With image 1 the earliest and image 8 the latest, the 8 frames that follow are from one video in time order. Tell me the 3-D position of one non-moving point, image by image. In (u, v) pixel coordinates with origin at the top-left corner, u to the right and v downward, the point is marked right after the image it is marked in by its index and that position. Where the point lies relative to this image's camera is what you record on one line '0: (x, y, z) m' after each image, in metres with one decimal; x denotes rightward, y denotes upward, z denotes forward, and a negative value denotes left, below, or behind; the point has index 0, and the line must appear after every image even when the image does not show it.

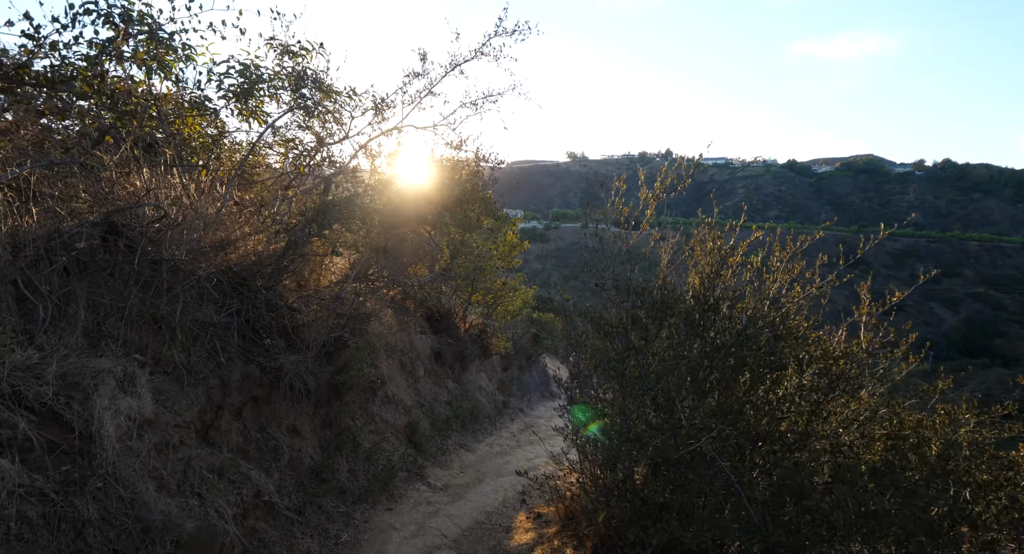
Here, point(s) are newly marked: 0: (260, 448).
0: (-2.2, -1.5, +4.6) m
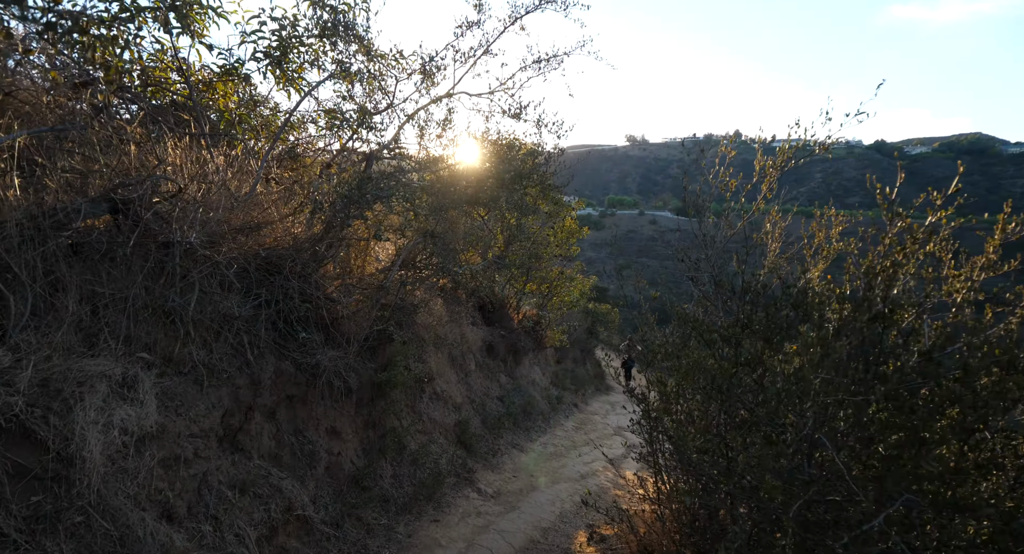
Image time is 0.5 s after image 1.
0: (-1.7, -1.4, +4.1) m
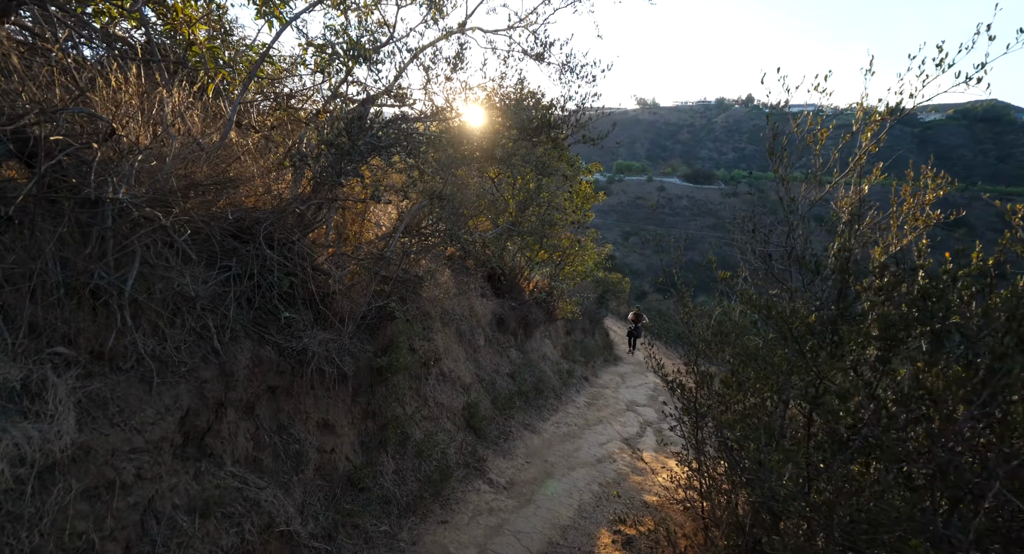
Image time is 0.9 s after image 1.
0: (-1.6, -1.2, +3.5) m
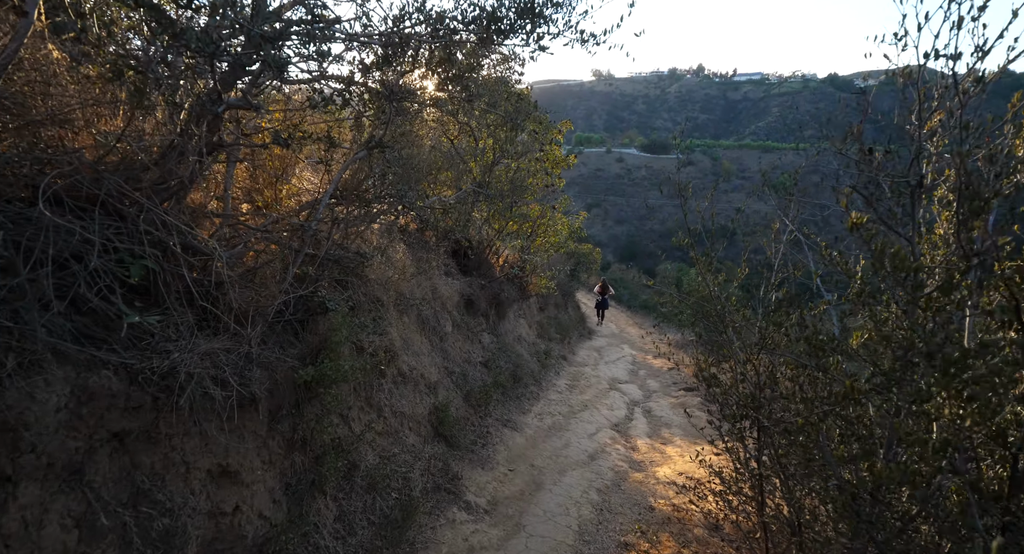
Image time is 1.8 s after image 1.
0: (-1.6, -1.1, +2.3) m
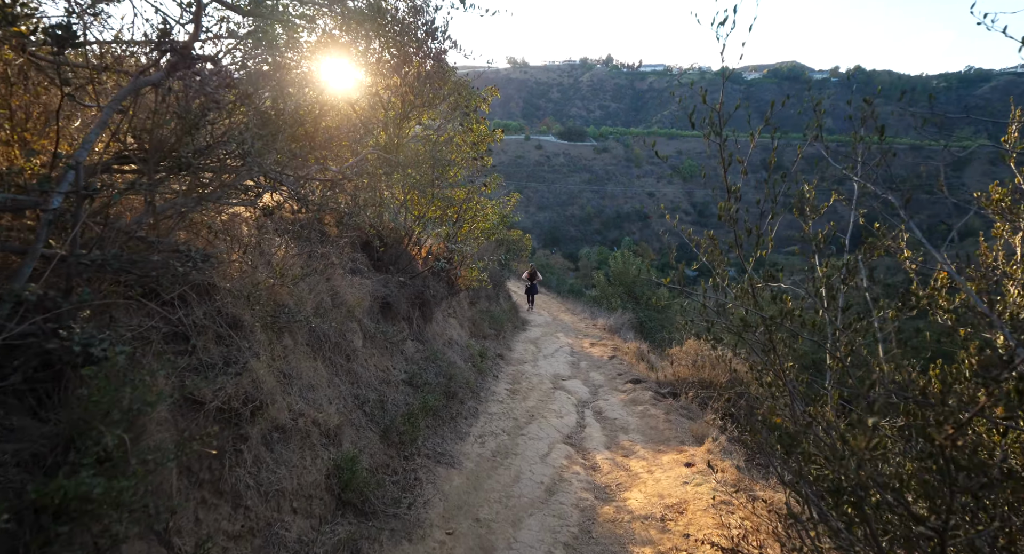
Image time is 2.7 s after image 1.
0: (-1.7, -1.2, +0.6) m
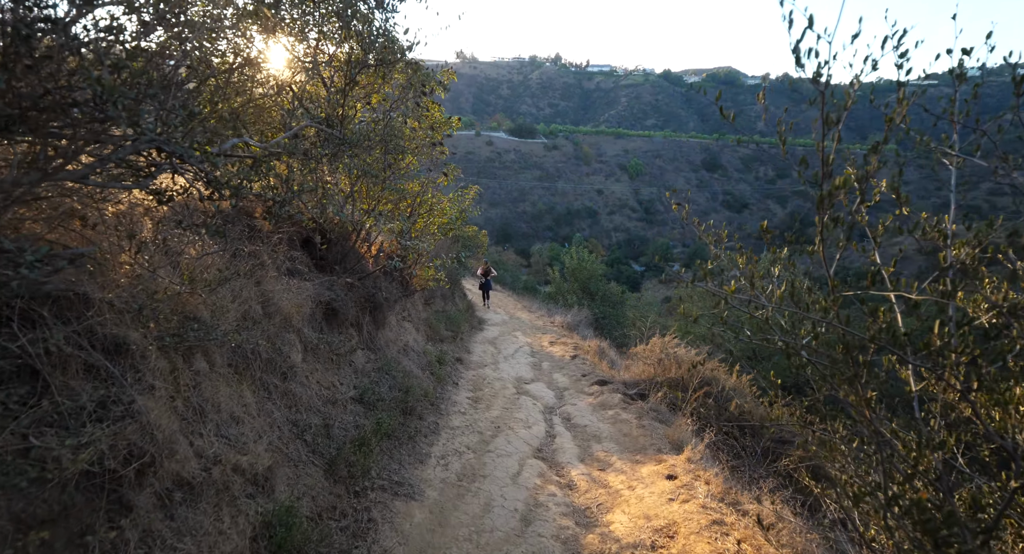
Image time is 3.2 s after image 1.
0: (-1.5, -1.3, -0.2) m
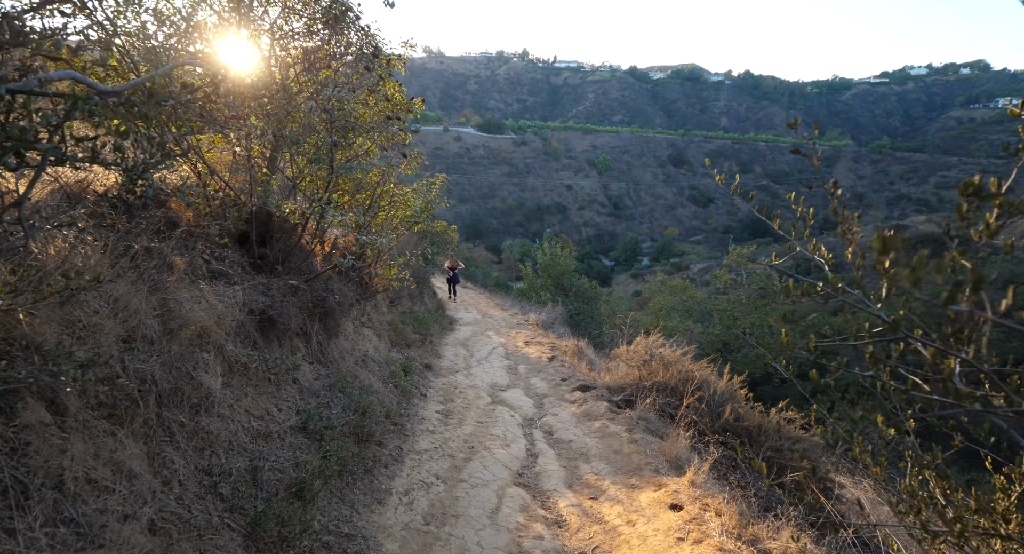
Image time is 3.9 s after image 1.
0: (-1.4, -1.3, -1.2) m
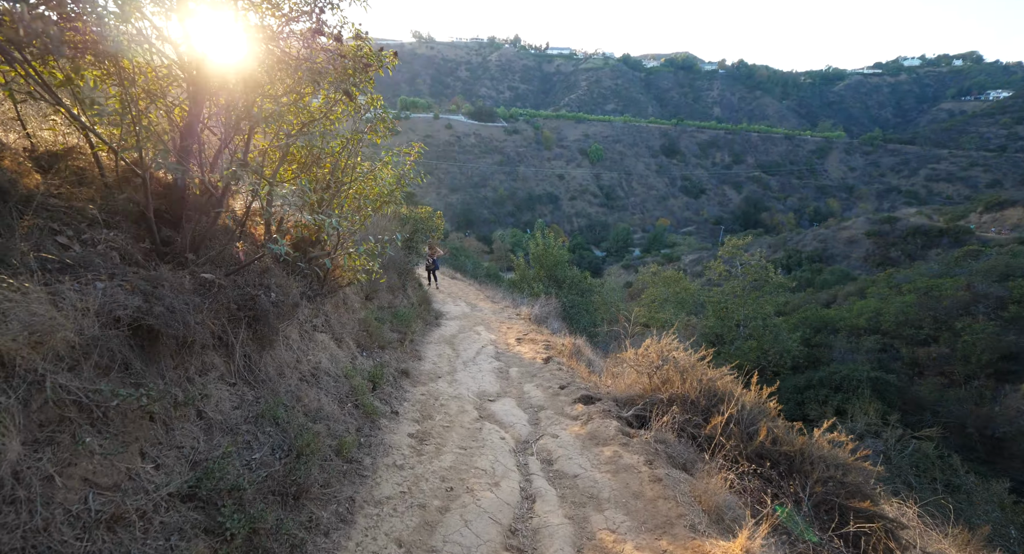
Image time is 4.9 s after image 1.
0: (-1.4, -1.4, -2.7) m
